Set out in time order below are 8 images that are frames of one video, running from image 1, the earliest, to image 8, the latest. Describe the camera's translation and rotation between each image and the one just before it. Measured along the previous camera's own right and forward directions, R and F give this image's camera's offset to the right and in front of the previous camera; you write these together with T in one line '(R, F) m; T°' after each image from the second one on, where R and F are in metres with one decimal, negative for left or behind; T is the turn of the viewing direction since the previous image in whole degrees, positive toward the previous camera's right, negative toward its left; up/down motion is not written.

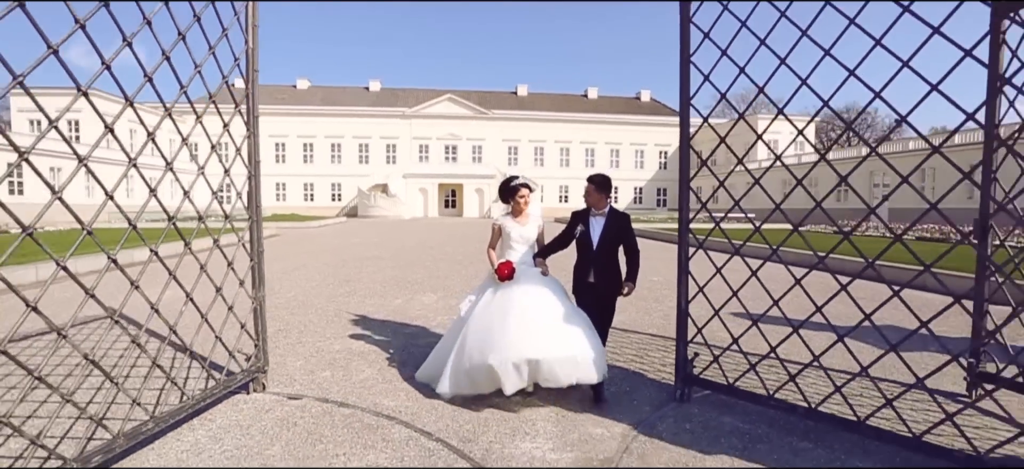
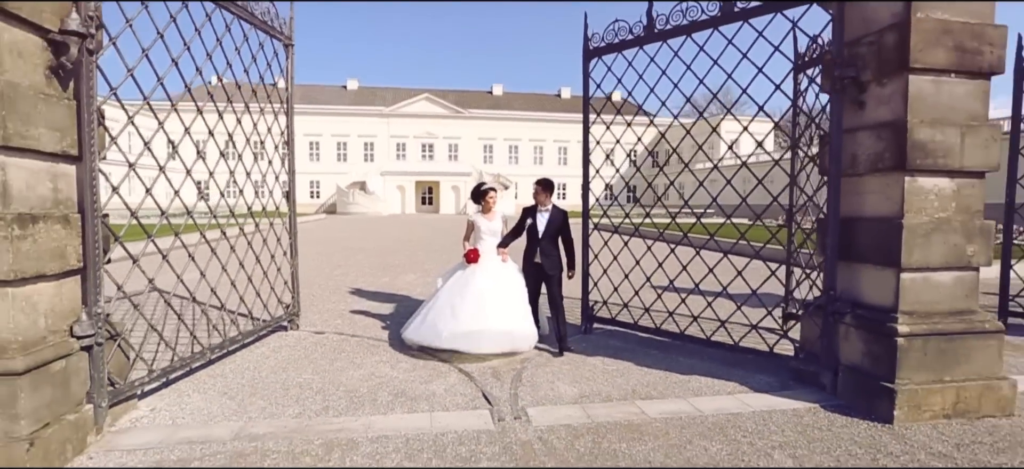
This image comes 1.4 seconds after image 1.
(+0.2, -1.8) m; +2°
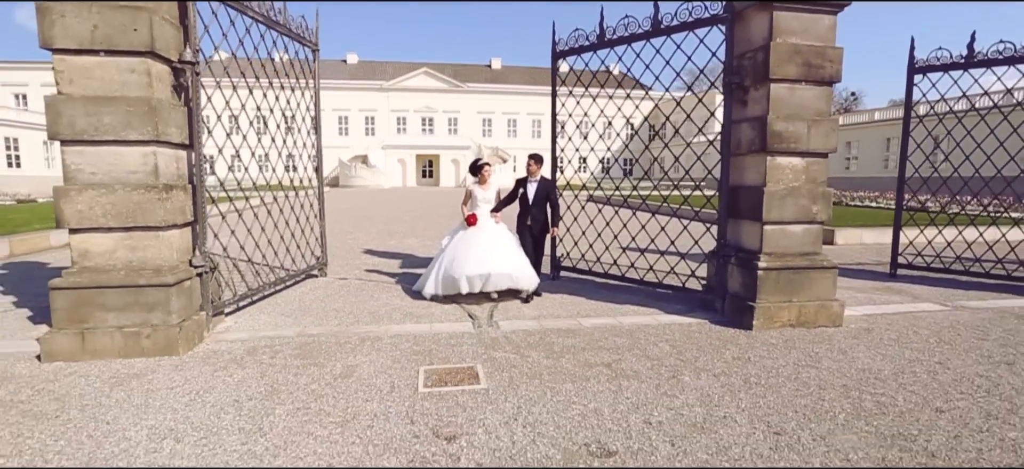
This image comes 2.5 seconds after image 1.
(+0.2, -1.4) m; 0°
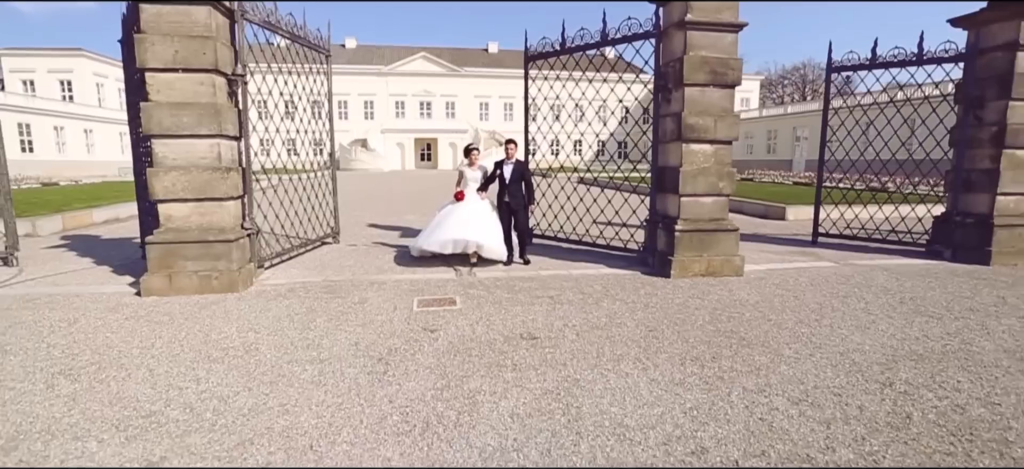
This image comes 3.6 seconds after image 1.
(+0.3, -1.4) m; 0°
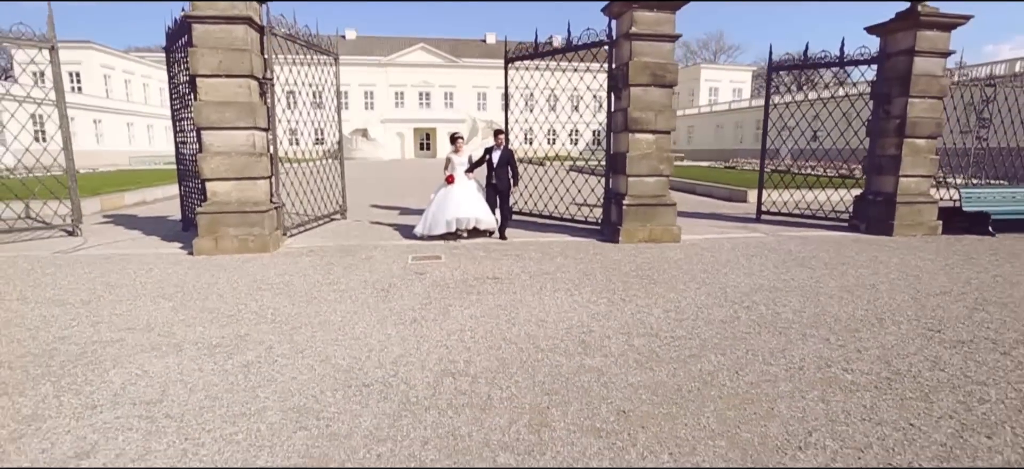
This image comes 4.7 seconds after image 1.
(+0.3, -1.4) m; 0°
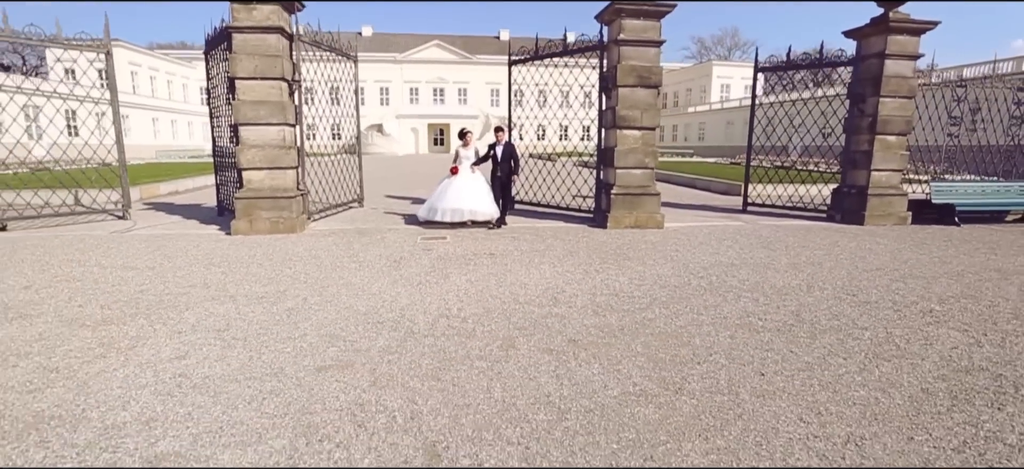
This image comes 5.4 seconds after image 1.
(+0.2, -0.8) m; -2°
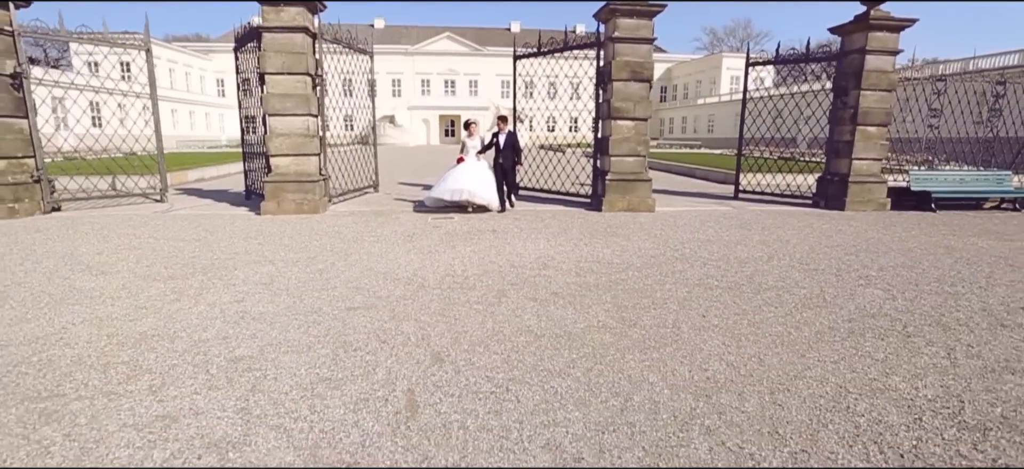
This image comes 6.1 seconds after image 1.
(+0.1, -0.7) m; -1°
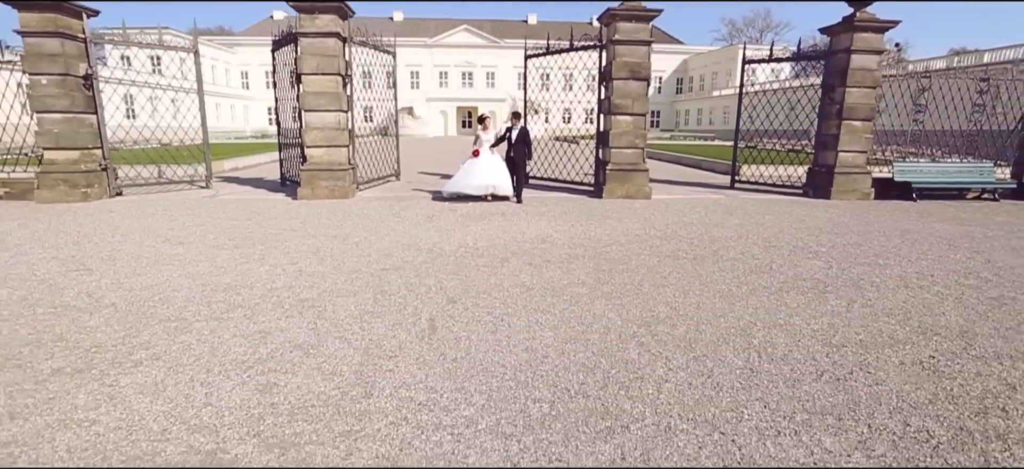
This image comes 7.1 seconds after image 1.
(+0.2, -0.9) m; -2°
